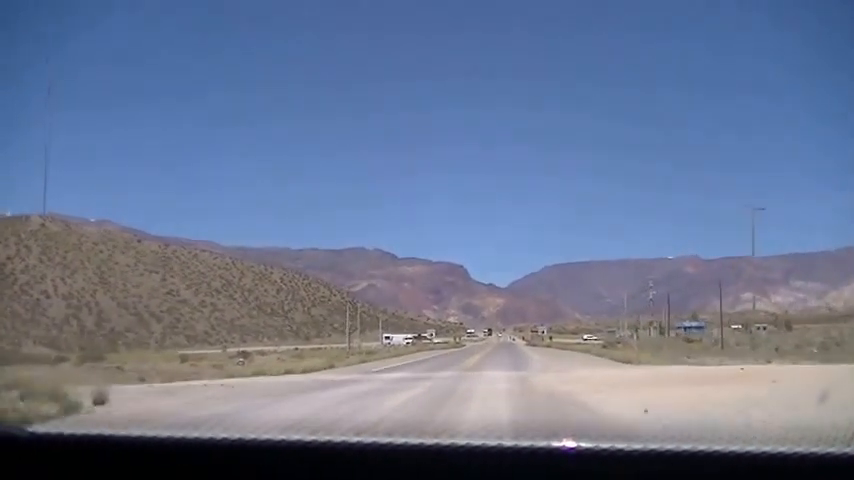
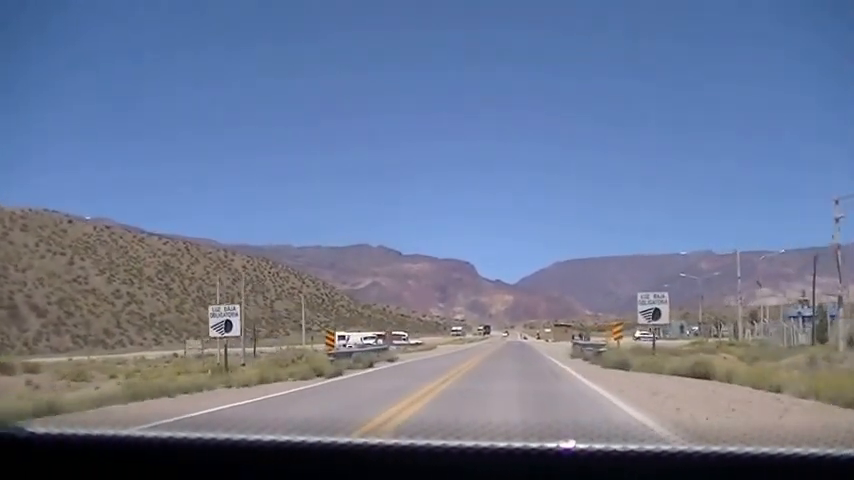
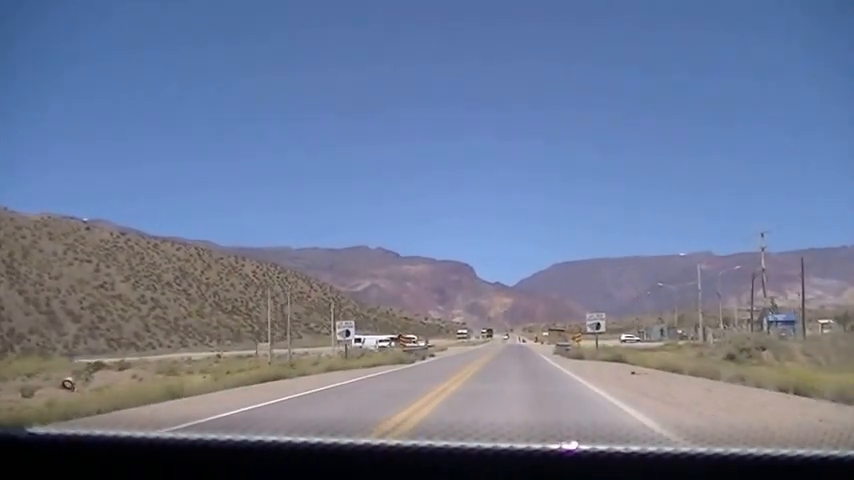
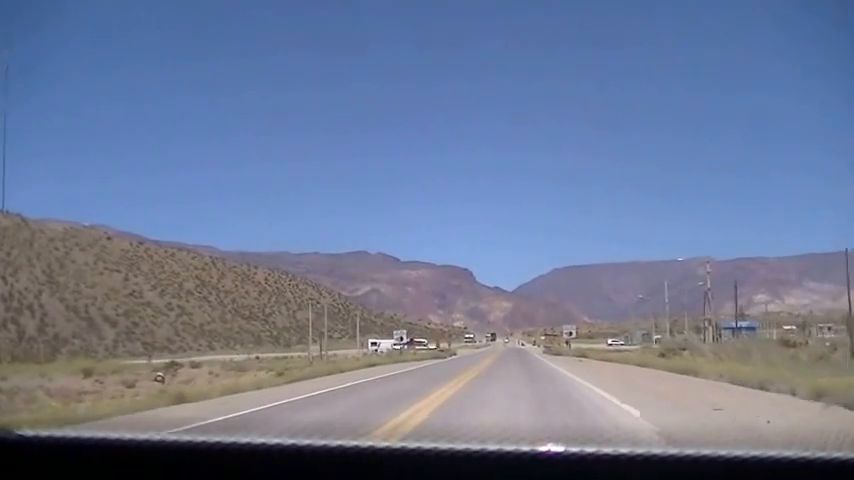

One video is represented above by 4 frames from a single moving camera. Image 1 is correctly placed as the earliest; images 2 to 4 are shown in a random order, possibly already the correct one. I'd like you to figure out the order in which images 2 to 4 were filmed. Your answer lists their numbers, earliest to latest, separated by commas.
4, 3, 2
